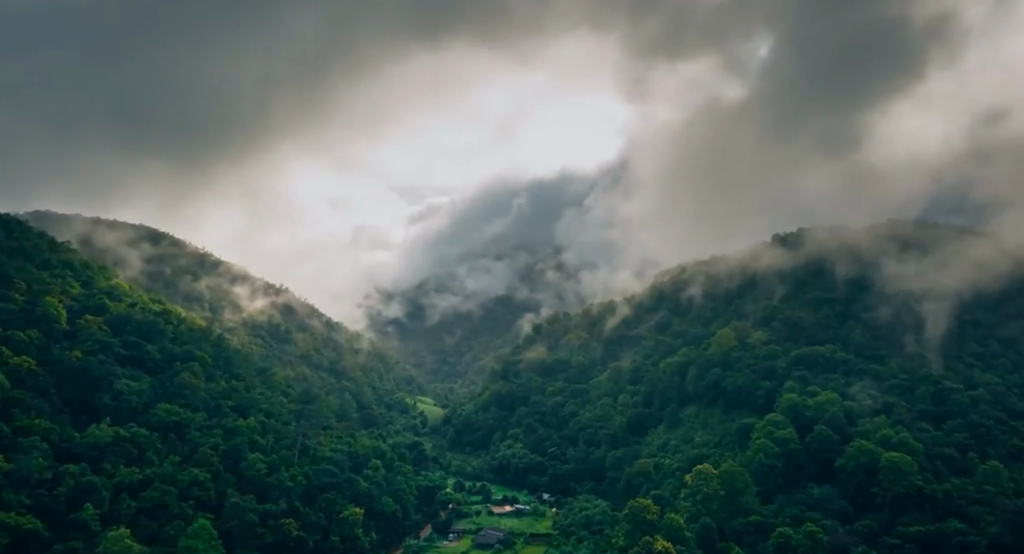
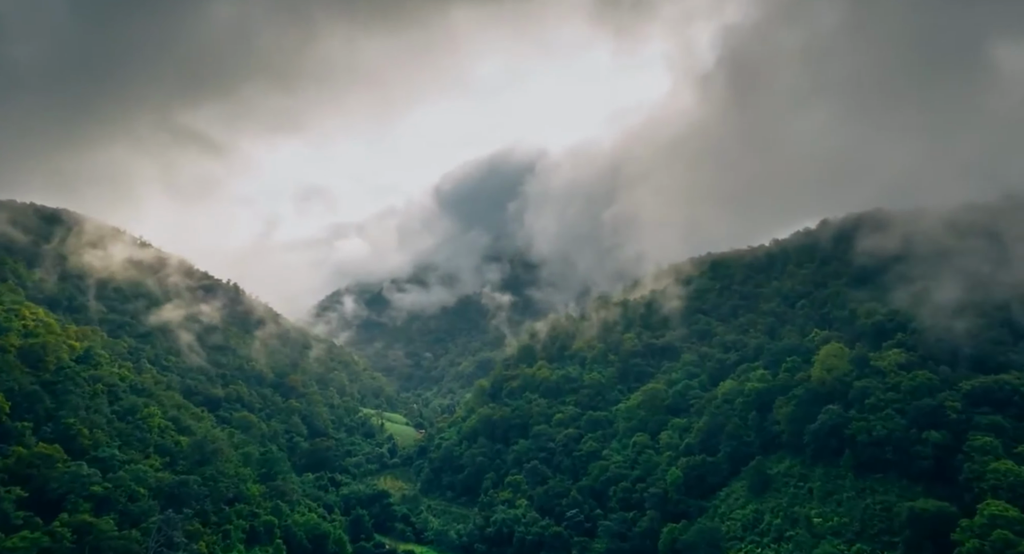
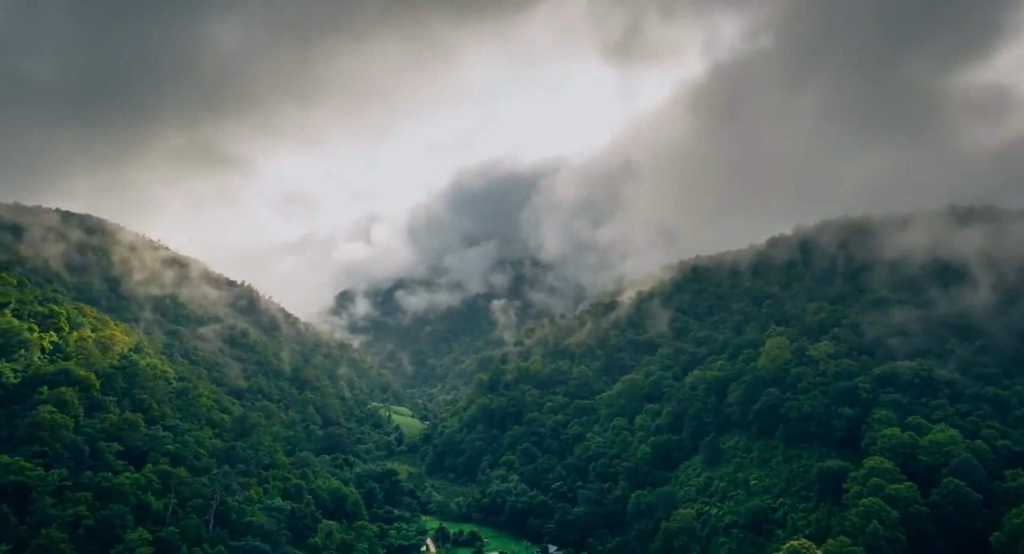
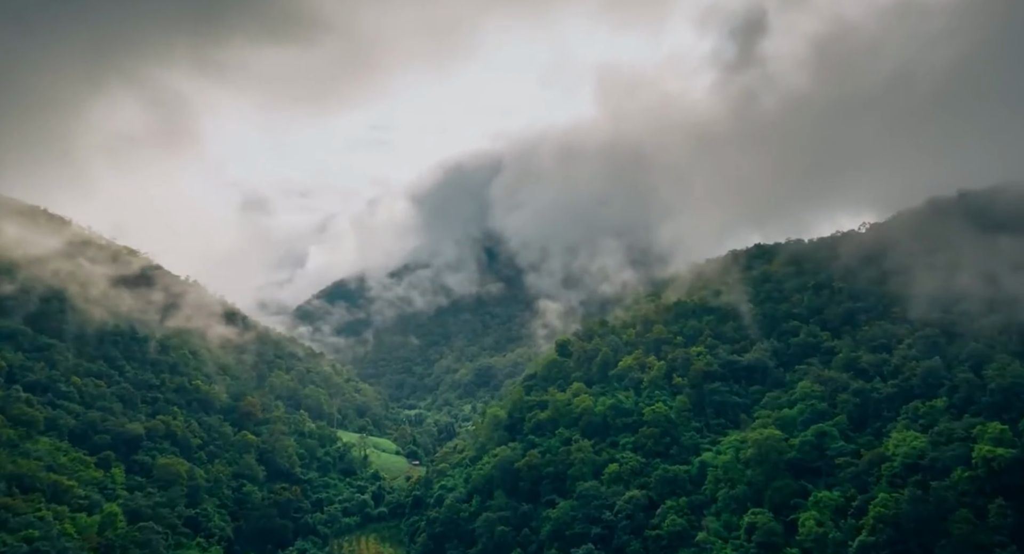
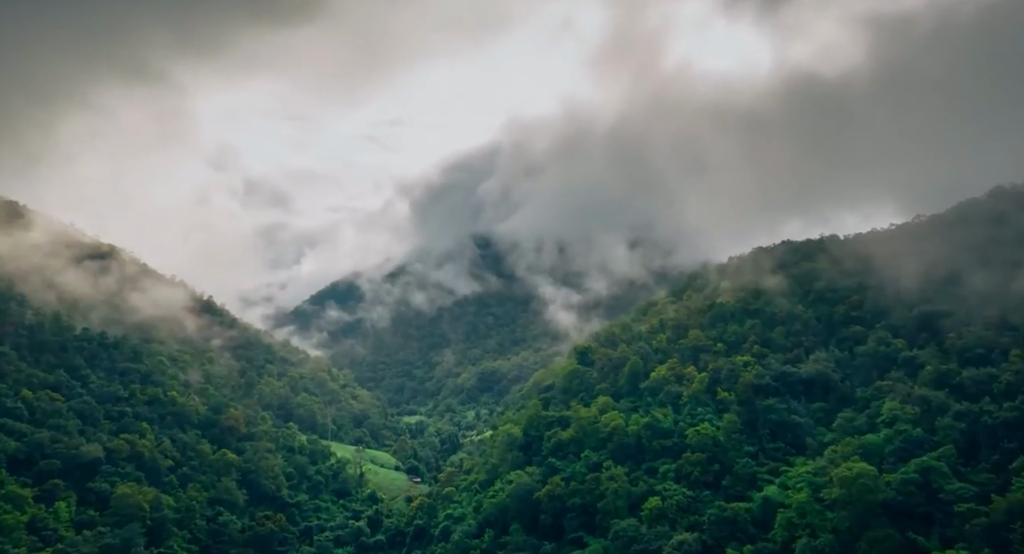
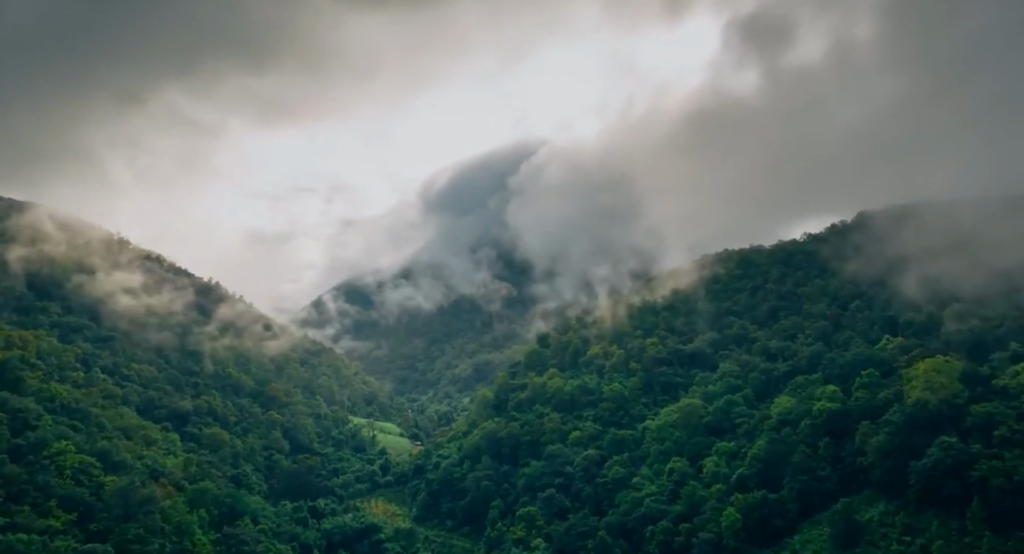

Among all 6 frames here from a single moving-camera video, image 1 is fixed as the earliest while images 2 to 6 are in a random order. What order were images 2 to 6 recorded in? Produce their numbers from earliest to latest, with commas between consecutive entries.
3, 2, 6, 4, 5
